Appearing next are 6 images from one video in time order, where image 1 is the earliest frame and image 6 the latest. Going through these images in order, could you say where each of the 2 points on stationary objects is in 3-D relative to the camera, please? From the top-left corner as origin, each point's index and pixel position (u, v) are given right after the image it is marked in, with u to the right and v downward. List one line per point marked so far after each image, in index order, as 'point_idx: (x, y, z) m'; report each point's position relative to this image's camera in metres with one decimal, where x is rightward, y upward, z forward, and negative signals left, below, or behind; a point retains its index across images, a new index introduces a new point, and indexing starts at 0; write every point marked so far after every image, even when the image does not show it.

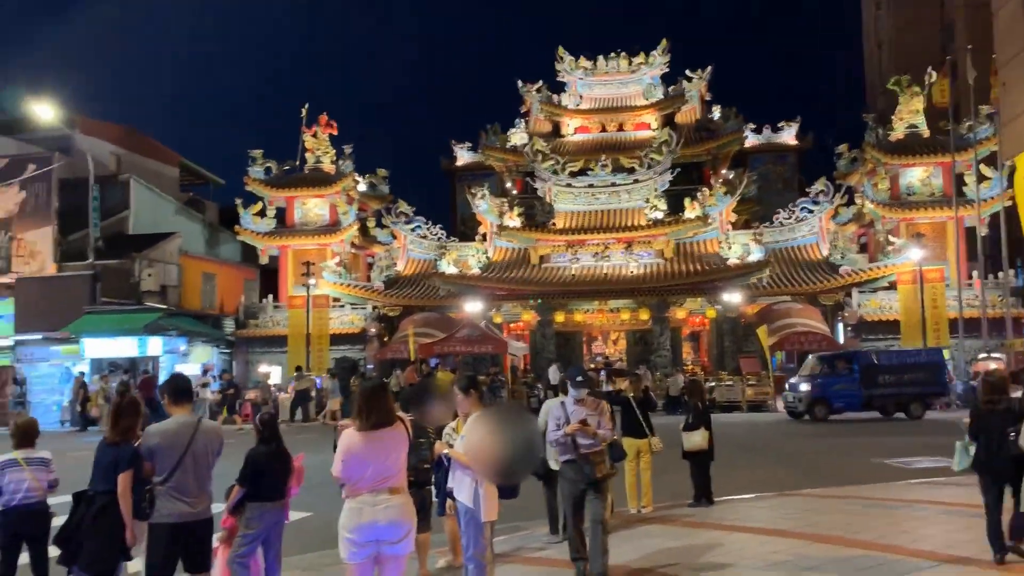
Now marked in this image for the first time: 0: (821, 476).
0: (+4.7, -2.9, +13.4) m
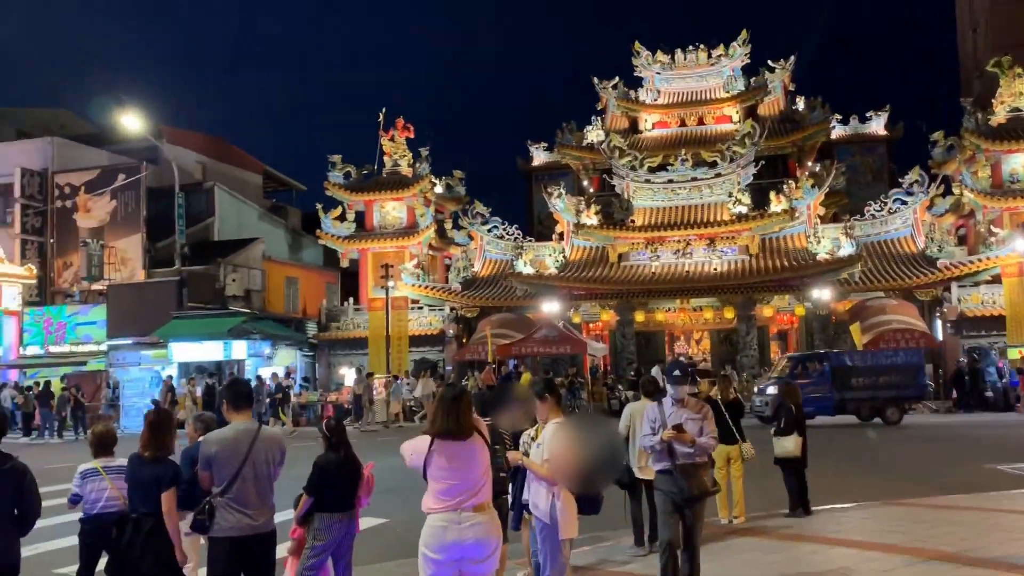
0: (+5.9, -2.8, +12.5) m
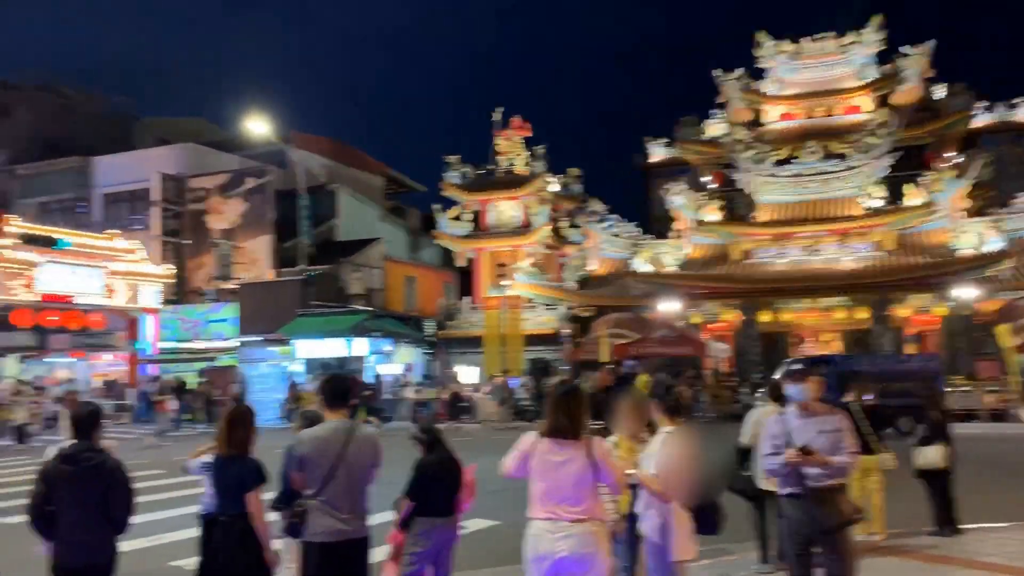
0: (+7.4, -2.7, +11.2) m
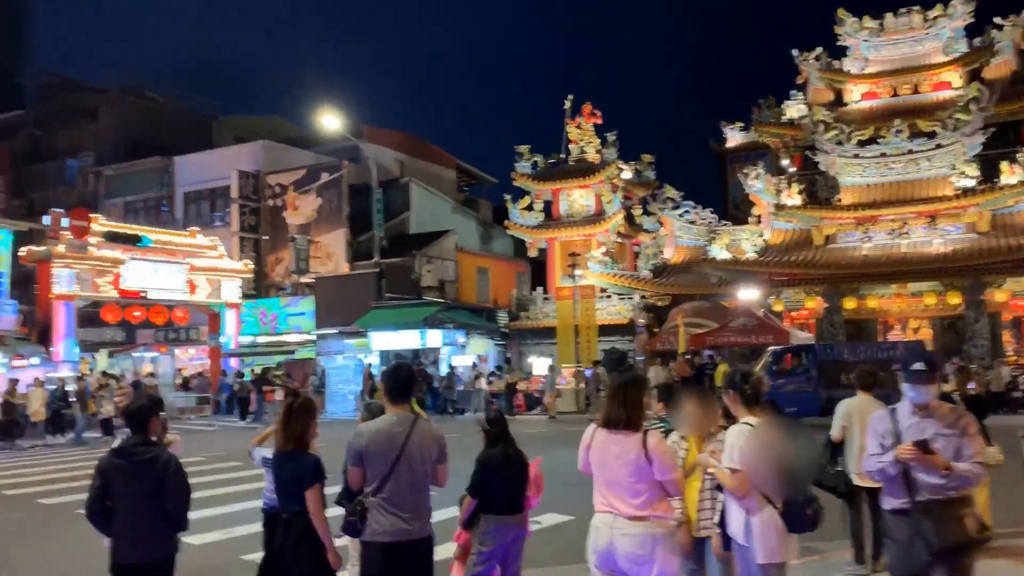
0: (+8.3, -2.5, +10.2) m
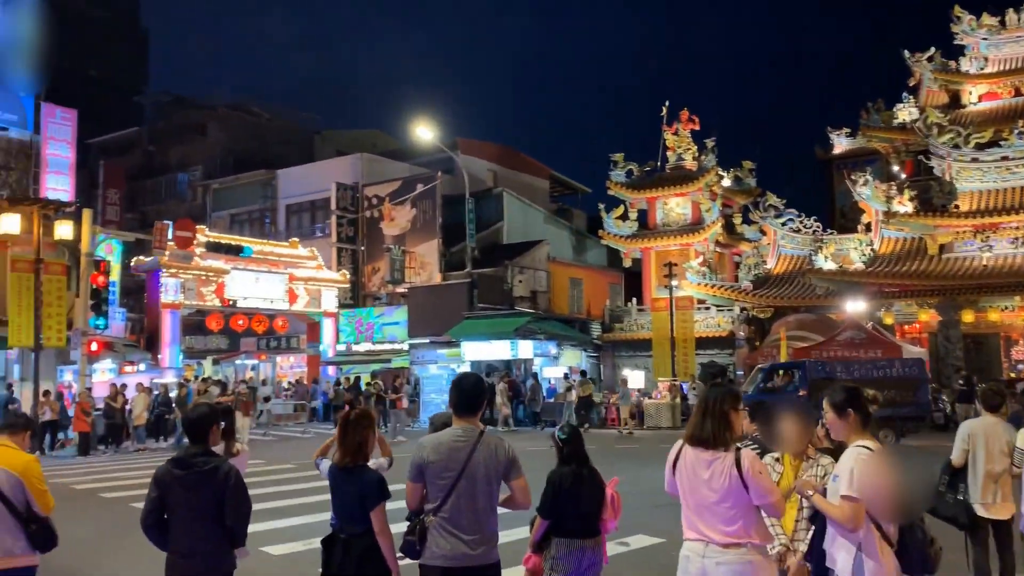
0: (+9.3, -2.6, +8.8) m
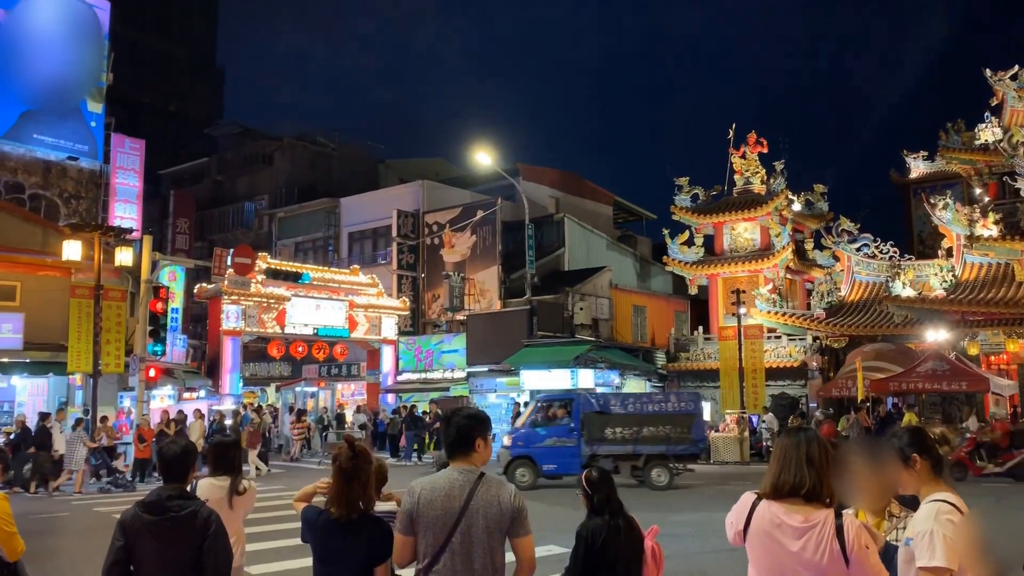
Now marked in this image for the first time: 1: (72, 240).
0: (+9.6, -2.8, +7.4) m
1: (-10.0, +1.1, +19.8) m
